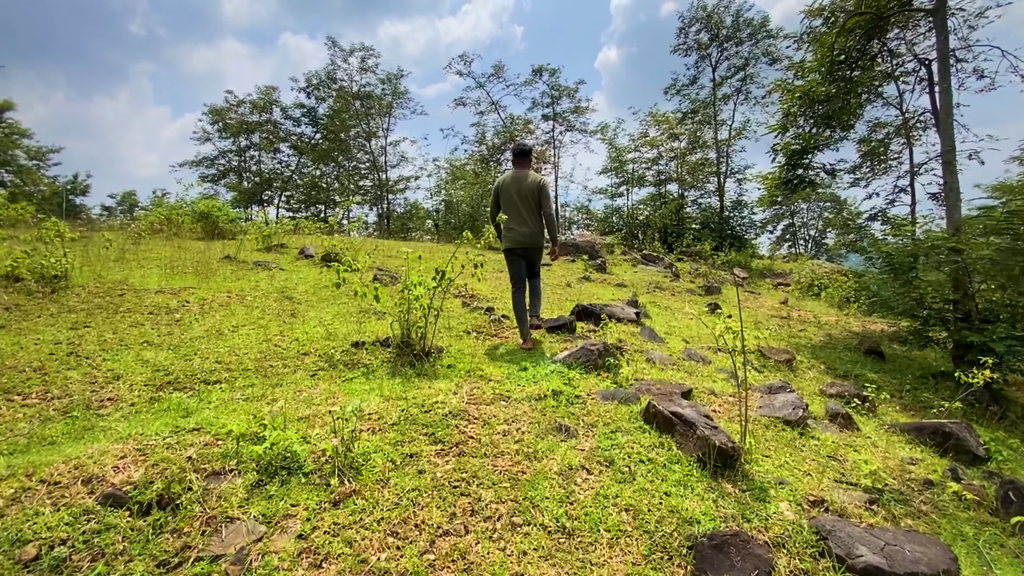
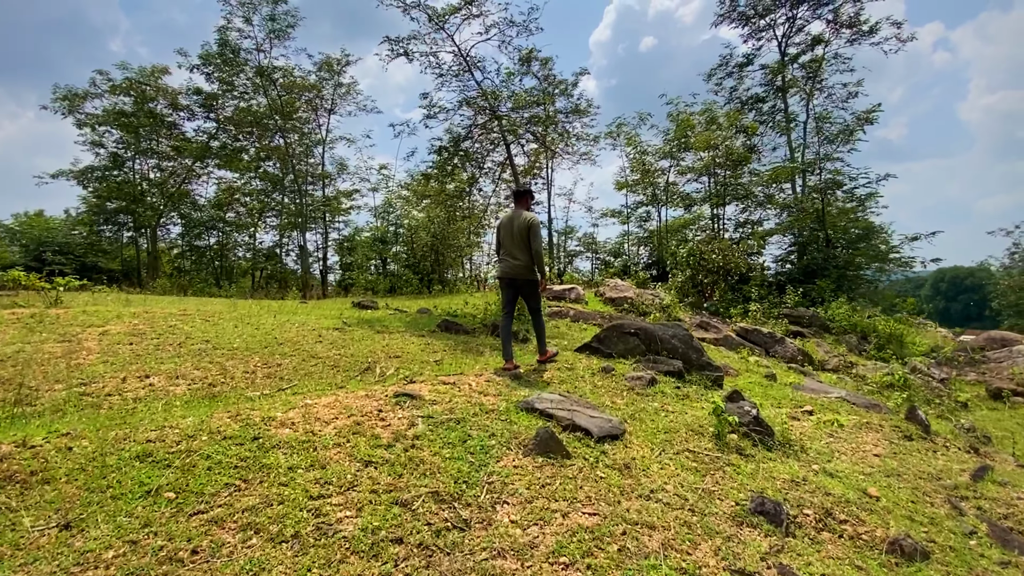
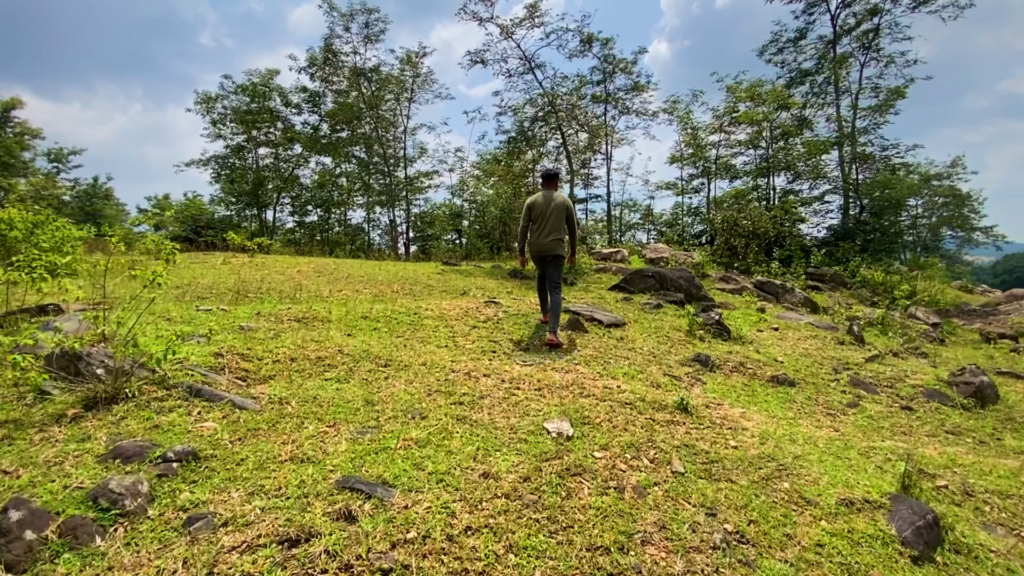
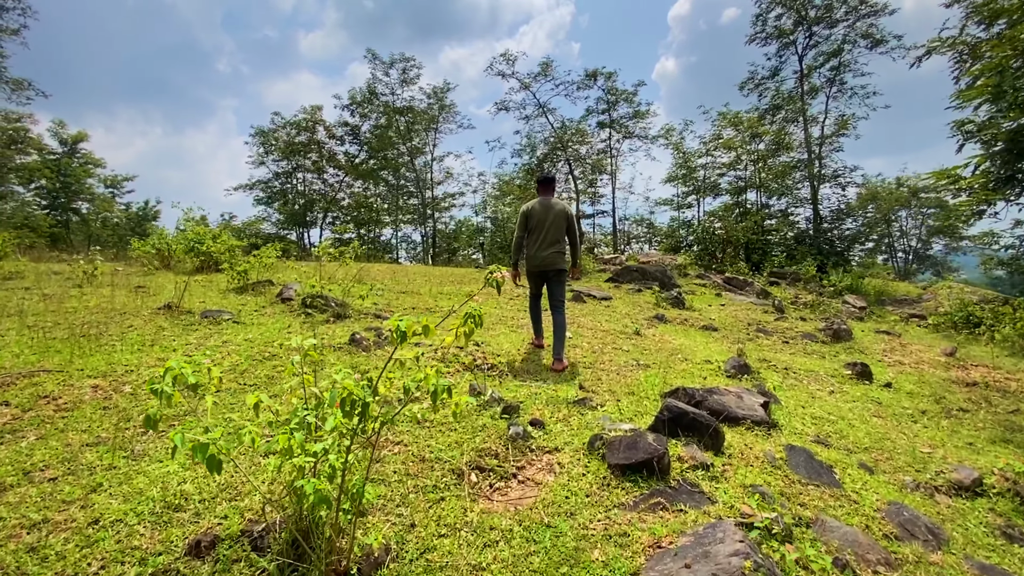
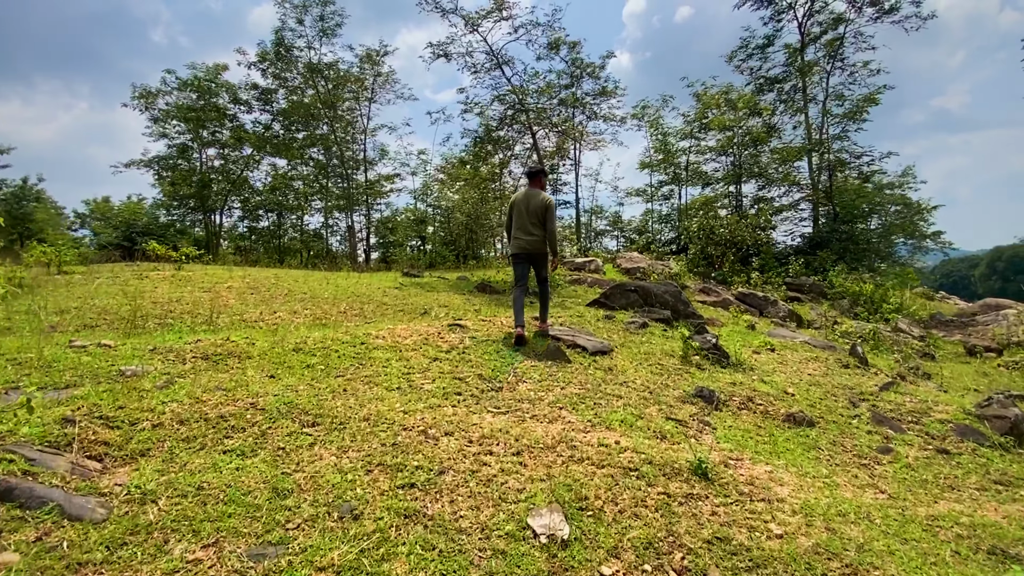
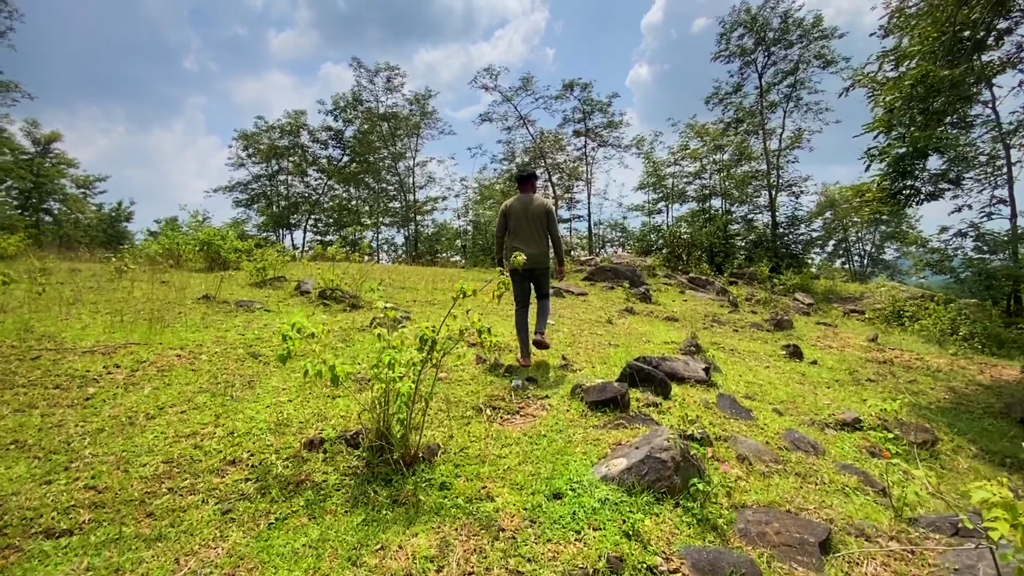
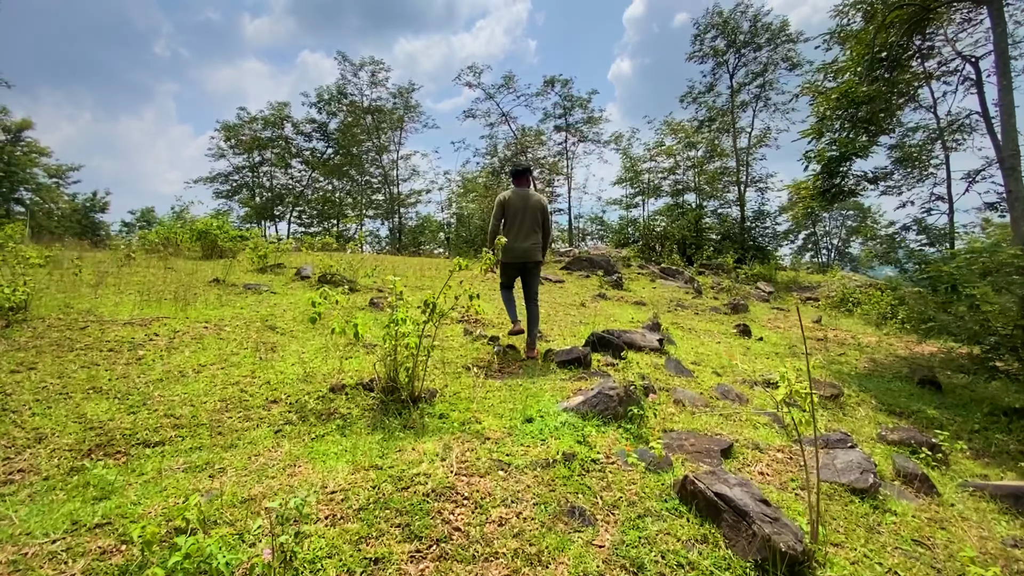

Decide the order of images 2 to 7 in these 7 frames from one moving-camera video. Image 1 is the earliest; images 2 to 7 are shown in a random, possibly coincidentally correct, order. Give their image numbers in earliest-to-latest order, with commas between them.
7, 6, 4, 3, 5, 2
